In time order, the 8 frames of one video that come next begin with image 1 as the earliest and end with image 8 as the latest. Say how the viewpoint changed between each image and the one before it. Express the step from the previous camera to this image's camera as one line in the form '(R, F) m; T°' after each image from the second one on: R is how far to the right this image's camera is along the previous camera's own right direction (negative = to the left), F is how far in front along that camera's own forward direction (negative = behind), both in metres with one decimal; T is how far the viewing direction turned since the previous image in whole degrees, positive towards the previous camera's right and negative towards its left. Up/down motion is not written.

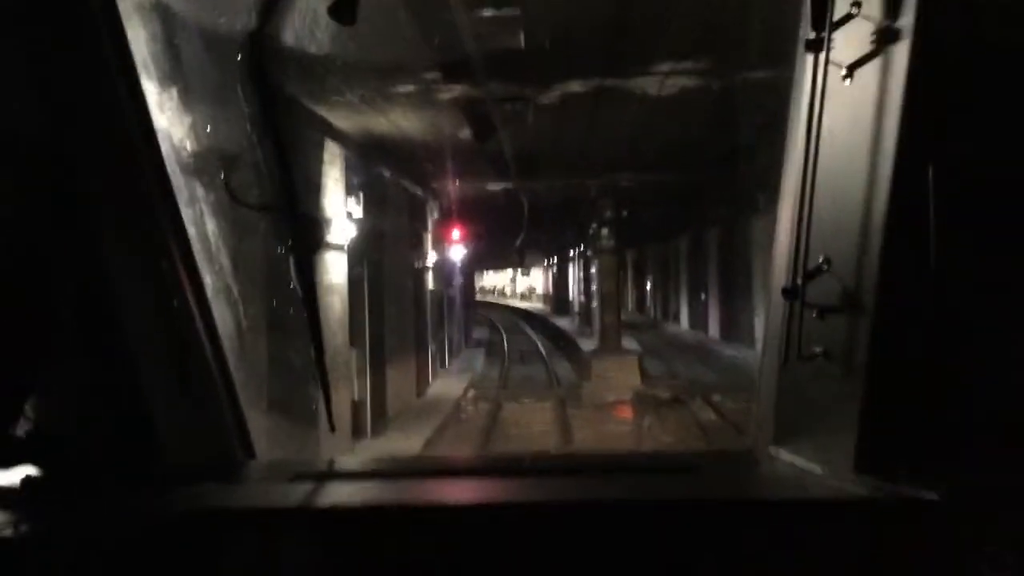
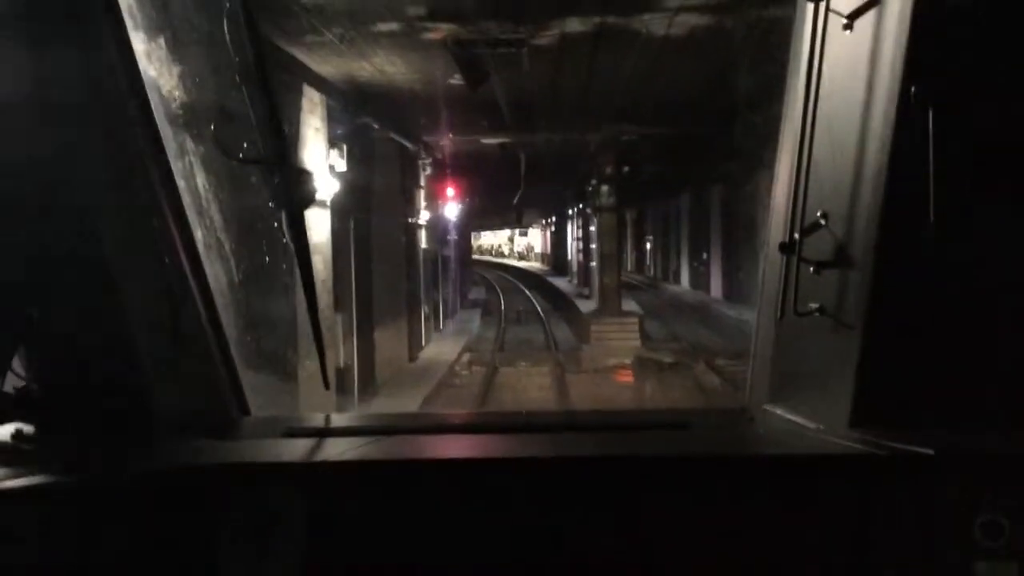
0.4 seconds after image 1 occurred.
(0.0, +0.3) m; 0°
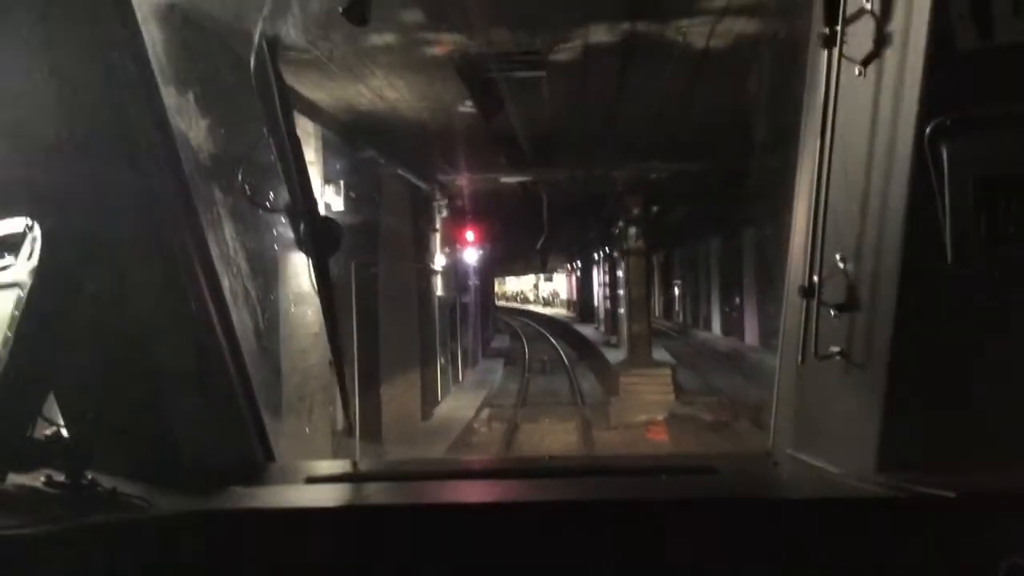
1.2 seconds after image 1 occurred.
(0.0, +0.5) m; -2°
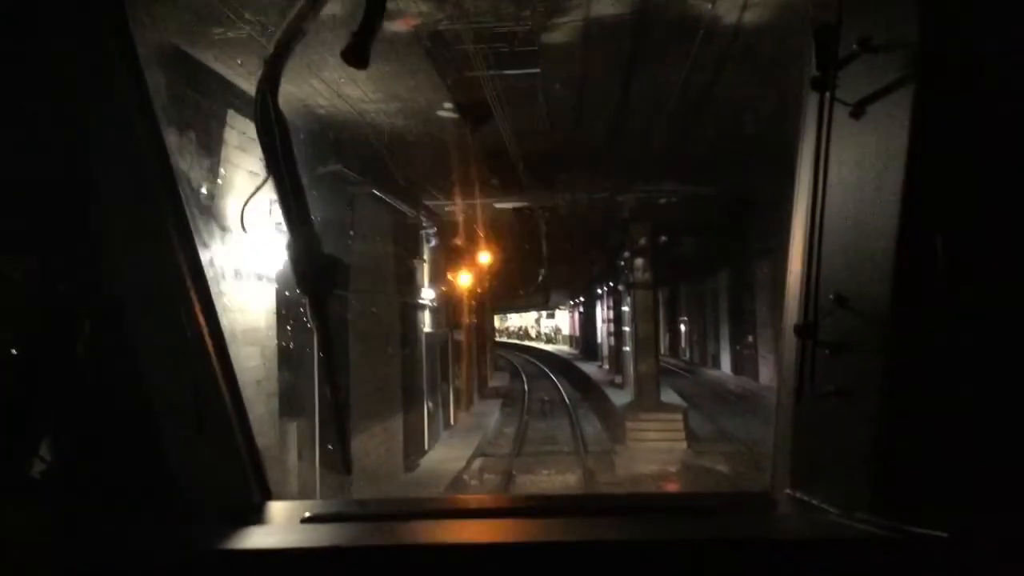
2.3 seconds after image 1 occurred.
(+0.1, +0.7) m; 0°
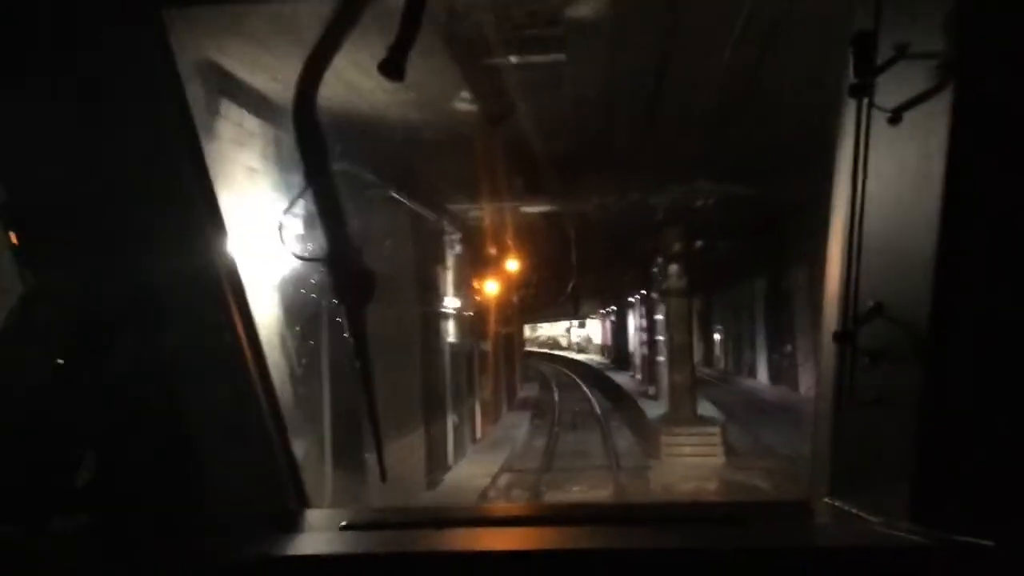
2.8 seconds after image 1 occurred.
(0.0, +0.3) m; -2°
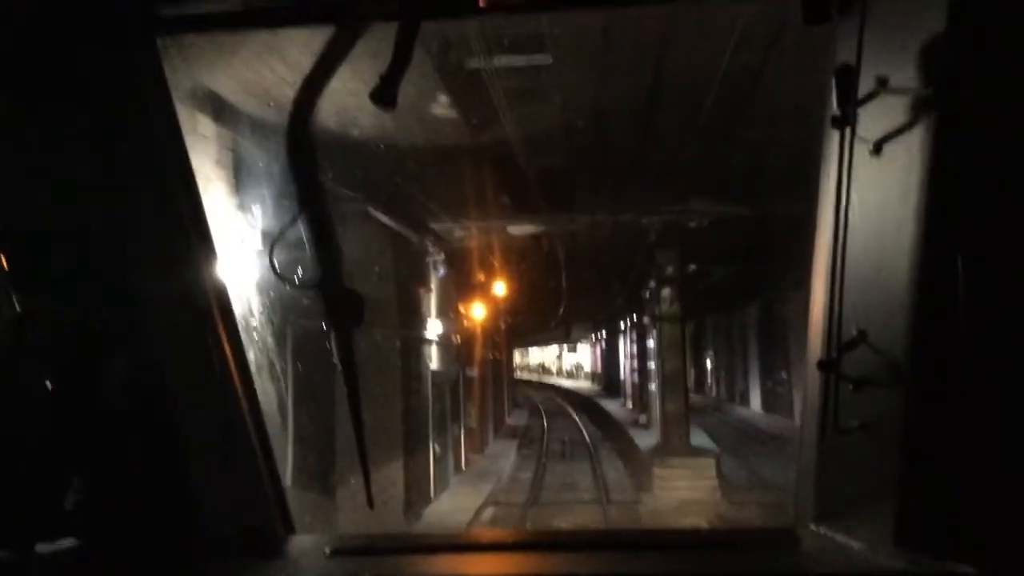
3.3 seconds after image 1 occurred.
(0.0, +0.3) m; +1°
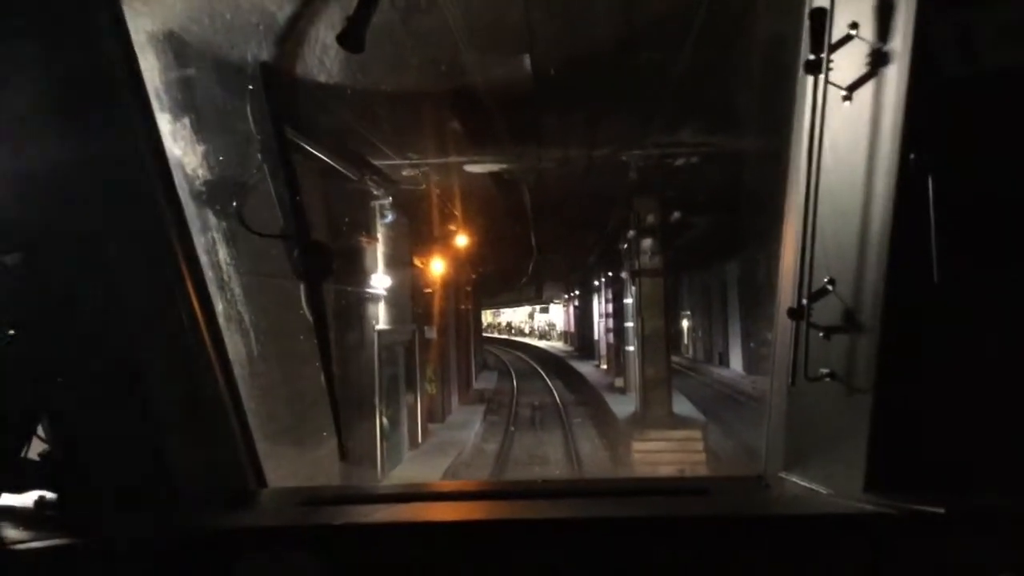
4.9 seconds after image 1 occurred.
(+0.1, +0.8) m; +2°
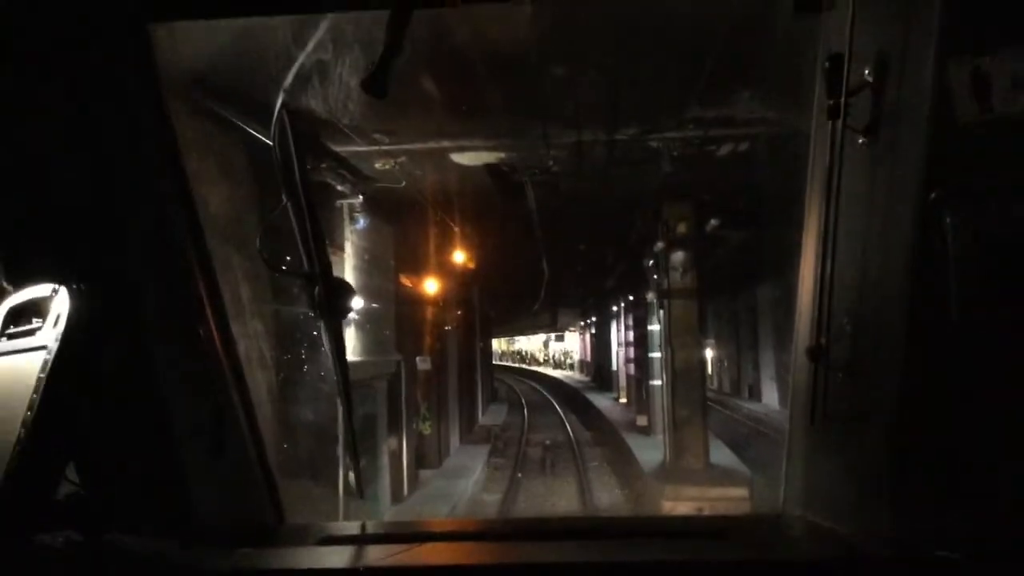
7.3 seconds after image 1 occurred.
(+0.1, +1.0) m; -1°
